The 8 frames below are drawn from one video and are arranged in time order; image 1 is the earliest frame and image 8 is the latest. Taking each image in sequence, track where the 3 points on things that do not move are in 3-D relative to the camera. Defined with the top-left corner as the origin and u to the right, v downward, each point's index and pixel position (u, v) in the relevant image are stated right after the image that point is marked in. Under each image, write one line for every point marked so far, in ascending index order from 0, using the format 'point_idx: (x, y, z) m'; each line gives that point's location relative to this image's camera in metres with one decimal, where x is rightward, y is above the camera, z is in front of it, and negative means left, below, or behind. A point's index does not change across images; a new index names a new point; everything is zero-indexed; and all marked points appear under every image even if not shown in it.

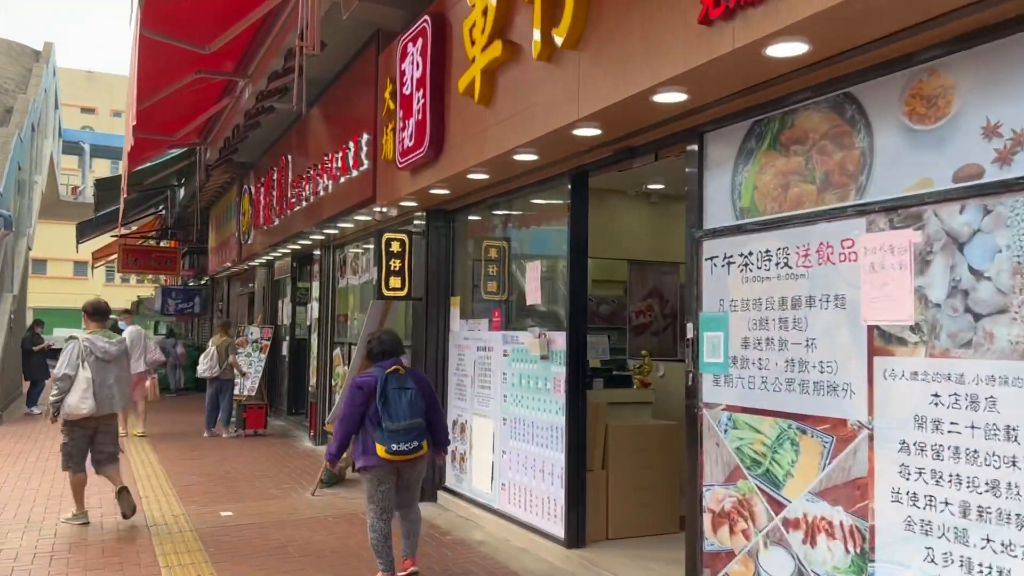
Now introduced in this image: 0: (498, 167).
0: (-0.1, +0.7, +5.0) m
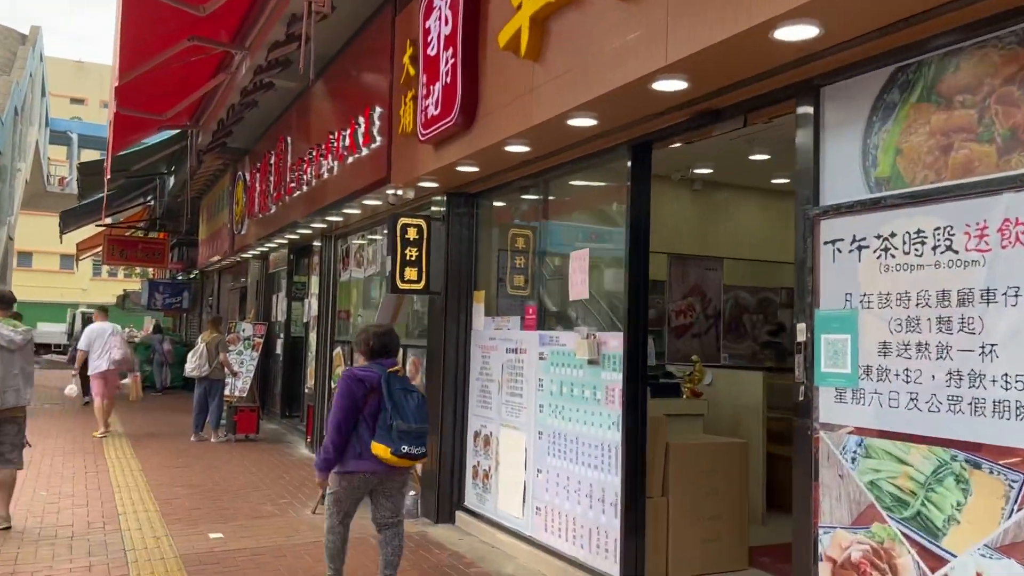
0: (+0.2, +0.7, +4.3) m
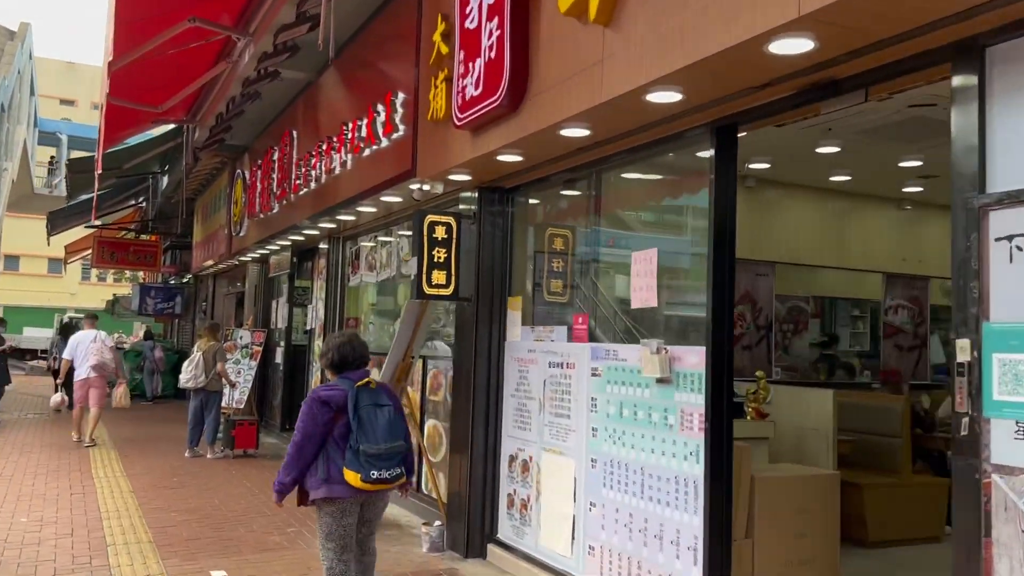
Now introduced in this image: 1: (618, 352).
0: (+0.4, +0.7, +3.7) m
1: (+0.5, -0.3, +4.1) m
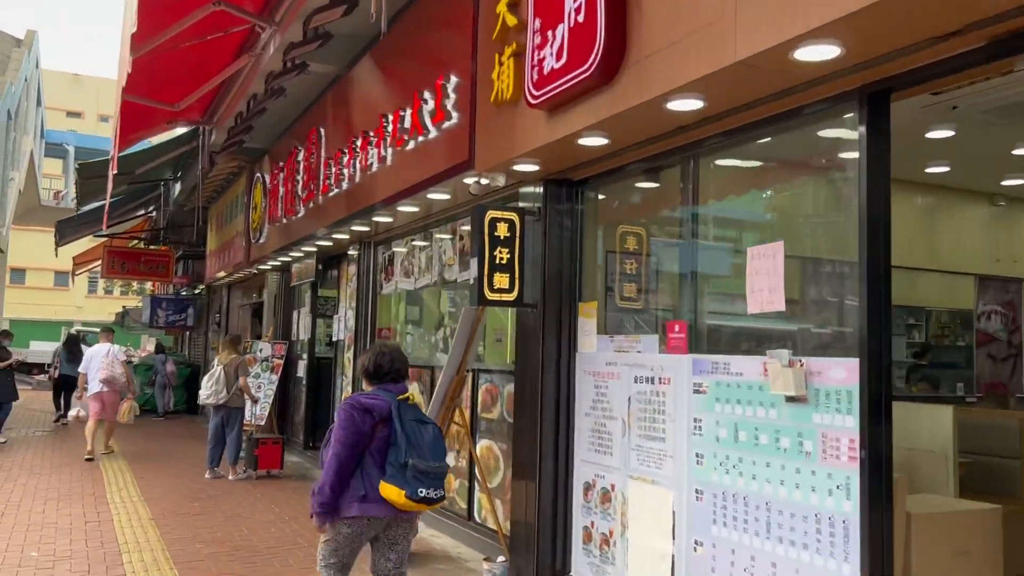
0: (+0.8, +0.7, +3.1) m
1: (+0.9, -0.3, +3.5) m
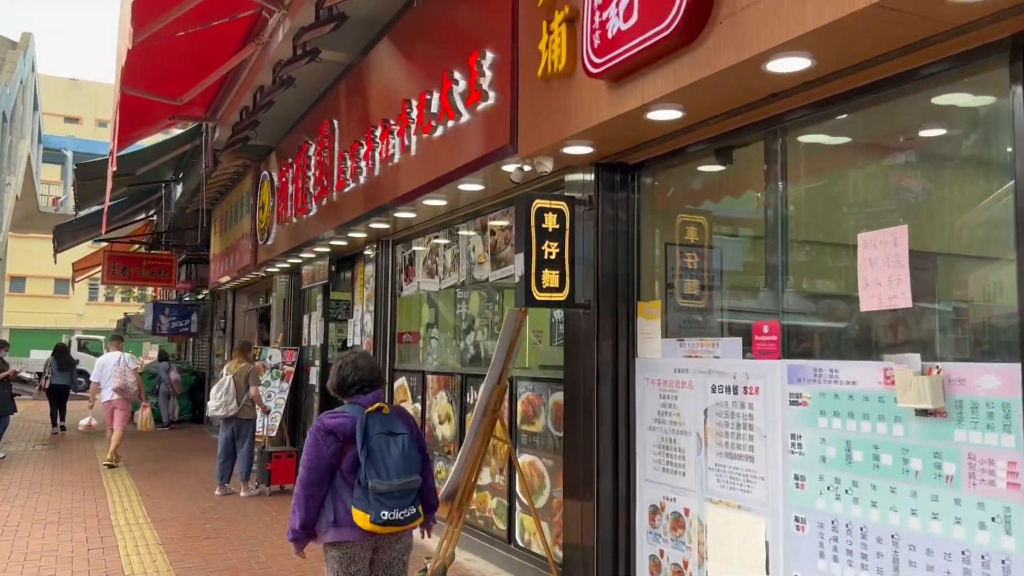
0: (+1.0, +0.7, +2.6) m
1: (+1.1, -0.3, +3.0) m
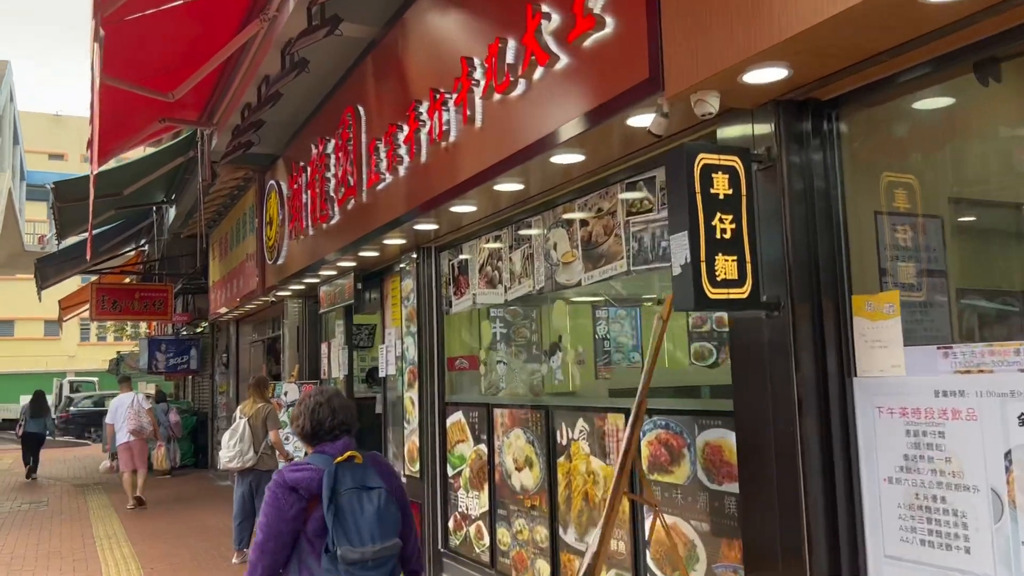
0: (+1.5, +0.8, +1.3) m
1: (+1.6, -0.2, +1.7) m
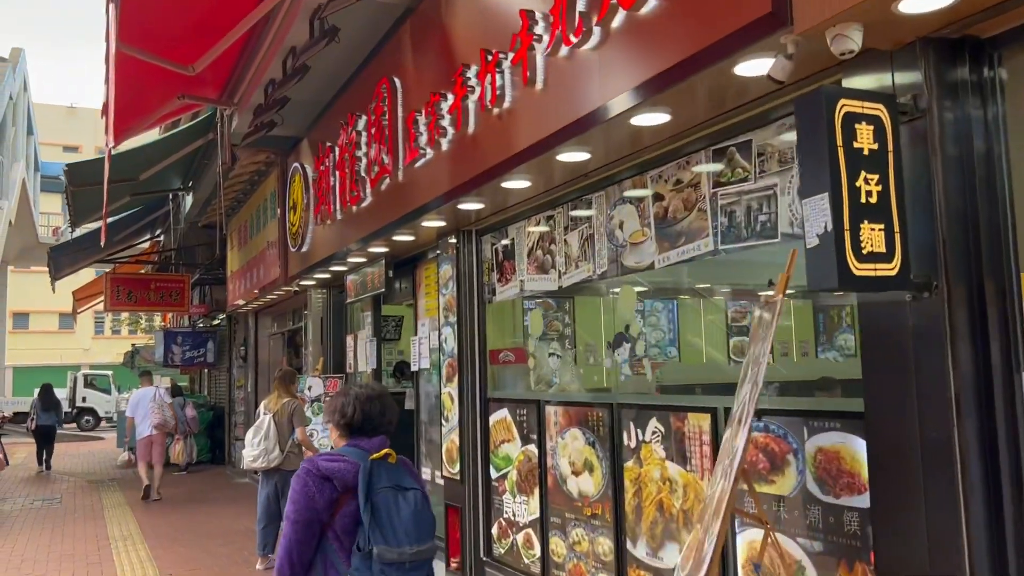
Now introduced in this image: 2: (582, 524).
0: (+1.7, +0.9, +0.8) m
1: (+1.9, -0.1, +1.2) m
2: (+0.3, -1.2, +4.3) m
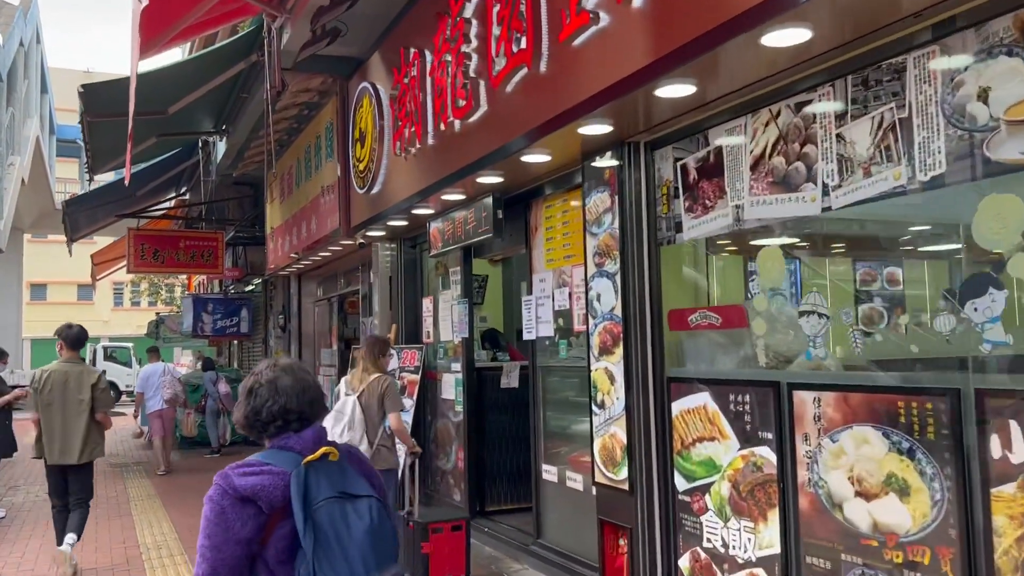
0: (+2.5, +1.0, -0.8) m
1: (+2.6, 0.0, -0.4) m
2: (+1.2, -0.9, +2.8) m
